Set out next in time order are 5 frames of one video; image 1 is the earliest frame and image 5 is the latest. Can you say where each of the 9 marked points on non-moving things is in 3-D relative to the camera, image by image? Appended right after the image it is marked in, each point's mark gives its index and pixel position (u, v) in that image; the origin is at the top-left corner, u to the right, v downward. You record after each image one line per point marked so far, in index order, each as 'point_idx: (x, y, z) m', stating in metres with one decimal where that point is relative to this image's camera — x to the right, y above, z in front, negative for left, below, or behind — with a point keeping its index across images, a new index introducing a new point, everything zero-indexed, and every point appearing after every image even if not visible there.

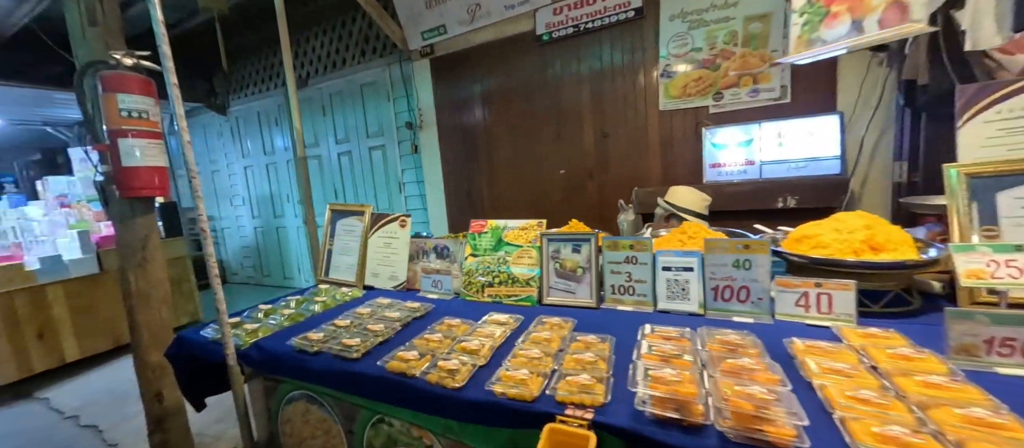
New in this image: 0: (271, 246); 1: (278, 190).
0: (-3.3, -0.3, +5.1) m
1: (-3.0, +0.4, +4.8) m
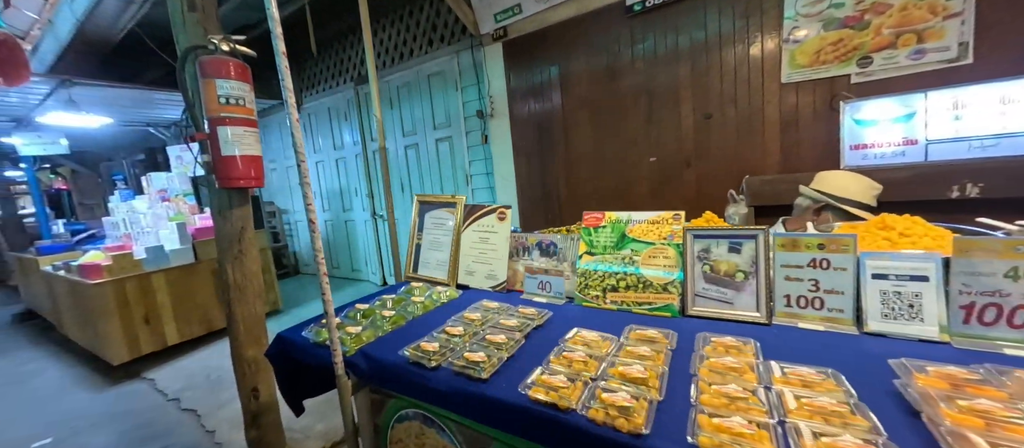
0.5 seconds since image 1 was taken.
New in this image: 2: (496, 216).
0: (-2.4, -0.2, +5.2) m
1: (-2.2, +0.5, +4.9) m
2: (-0.1, 0.0, +1.5) m
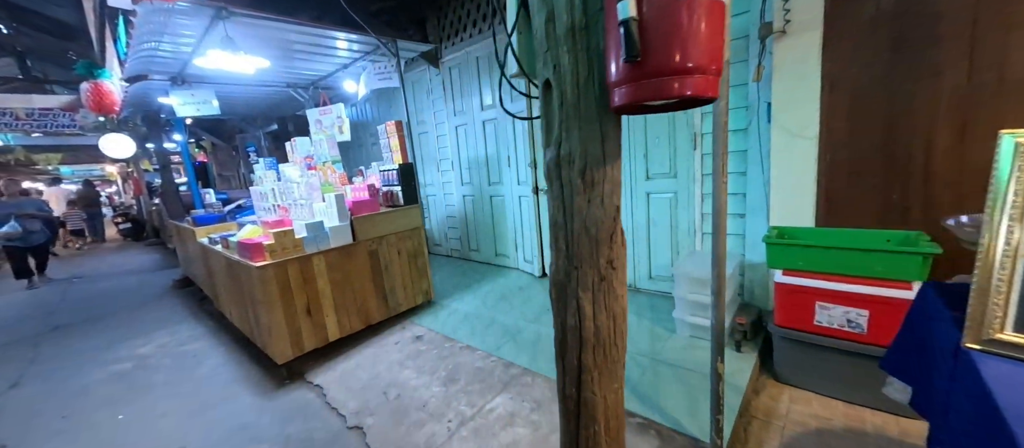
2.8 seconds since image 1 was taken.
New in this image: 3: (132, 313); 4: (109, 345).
0: (-0.3, +0.1, +4.5) m
1: (-0.2, +0.8, +4.1) m
2: (+1.3, 0.0, +0.4) m
3: (-4.3, -1.0, +4.3) m
4: (-3.7, -1.1, +3.5) m
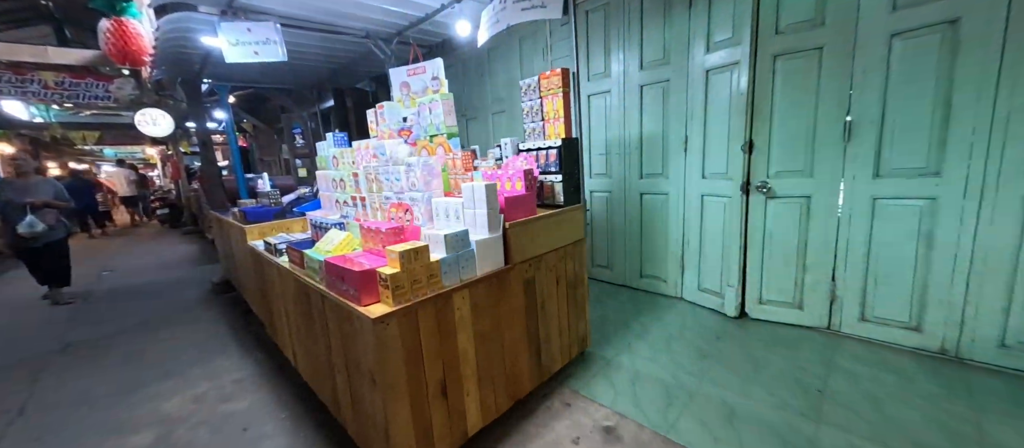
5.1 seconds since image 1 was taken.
0: (+0.9, 0.0, +3.2) m
1: (+1.1, +0.7, +2.8) m
2: (+2.3, -0.1, -0.9) m
3: (-3.1, -0.9, +3.3) m
4: (-2.5, -1.1, +2.4) m
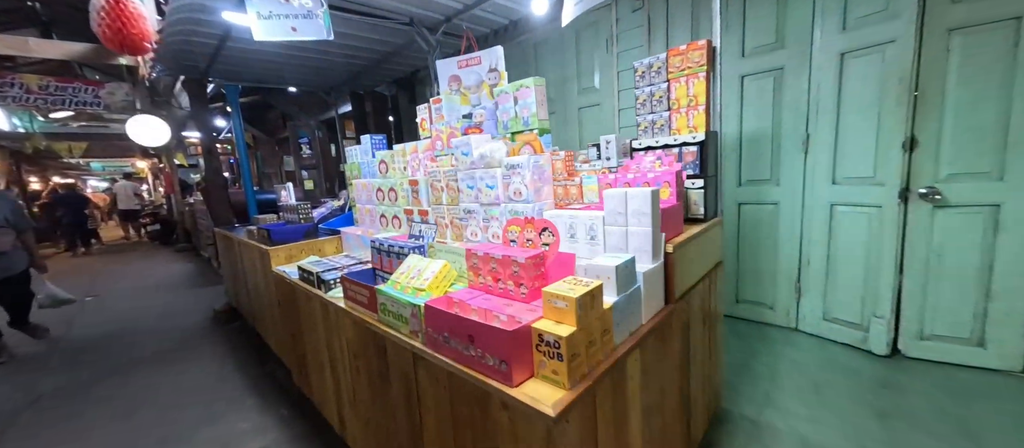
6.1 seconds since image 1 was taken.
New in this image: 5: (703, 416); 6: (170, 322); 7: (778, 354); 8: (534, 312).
0: (+1.4, -0.1, +2.7) m
1: (+1.6, +0.6, +2.4) m
2: (+2.9, -0.1, -1.4) m
3: (-2.6, -1.1, +2.7) m
4: (-2.0, -1.2, +1.9) m
5: (+0.8, -0.8, +1.6) m
6: (-3.4, -1.0, +3.7) m
7: (+1.6, -0.8, +2.2) m
8: (+0.1, -0.2, +0.9) m
